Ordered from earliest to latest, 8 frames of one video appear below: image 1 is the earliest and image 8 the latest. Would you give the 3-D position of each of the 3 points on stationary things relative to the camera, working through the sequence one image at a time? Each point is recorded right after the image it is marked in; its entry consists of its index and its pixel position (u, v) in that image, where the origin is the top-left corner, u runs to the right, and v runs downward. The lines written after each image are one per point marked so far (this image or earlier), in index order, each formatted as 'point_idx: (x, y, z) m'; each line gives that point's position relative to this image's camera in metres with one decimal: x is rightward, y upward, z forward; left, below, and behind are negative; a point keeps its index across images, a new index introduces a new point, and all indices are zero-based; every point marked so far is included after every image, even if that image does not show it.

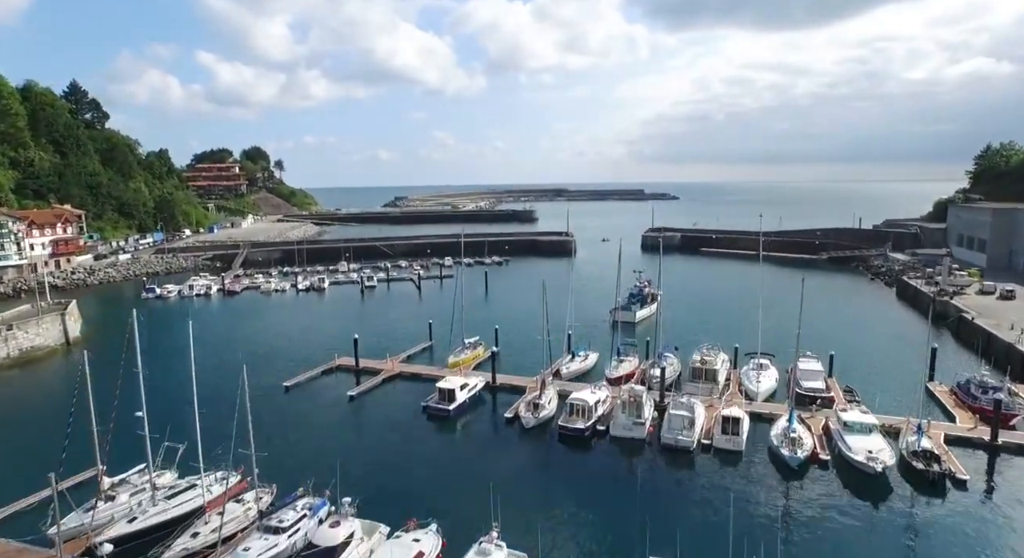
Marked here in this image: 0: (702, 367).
0: (+6.3, -2.9, +19.7) m
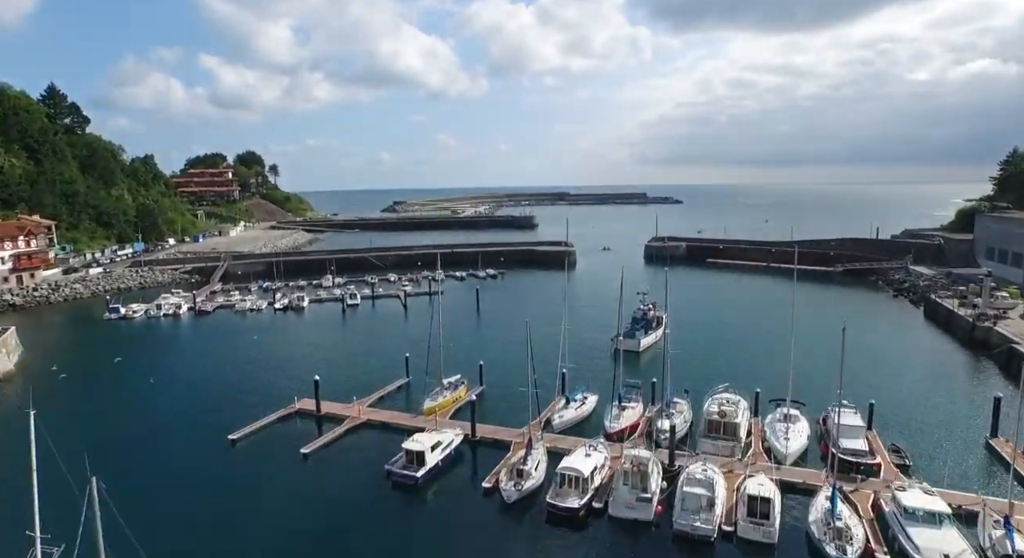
0: (+5.8, -3.9, +16.6) m
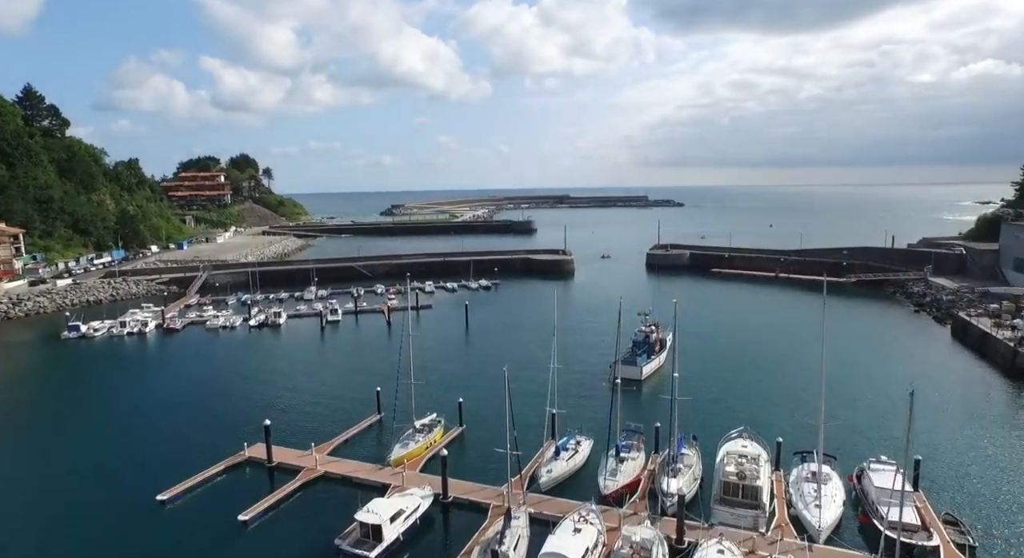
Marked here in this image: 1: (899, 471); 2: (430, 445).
0: (+5.2, -4.7, +13.9) m
1: (+9.2, -4.6, +14.2) m
2: (-2.4, -5.0, +17.9) m
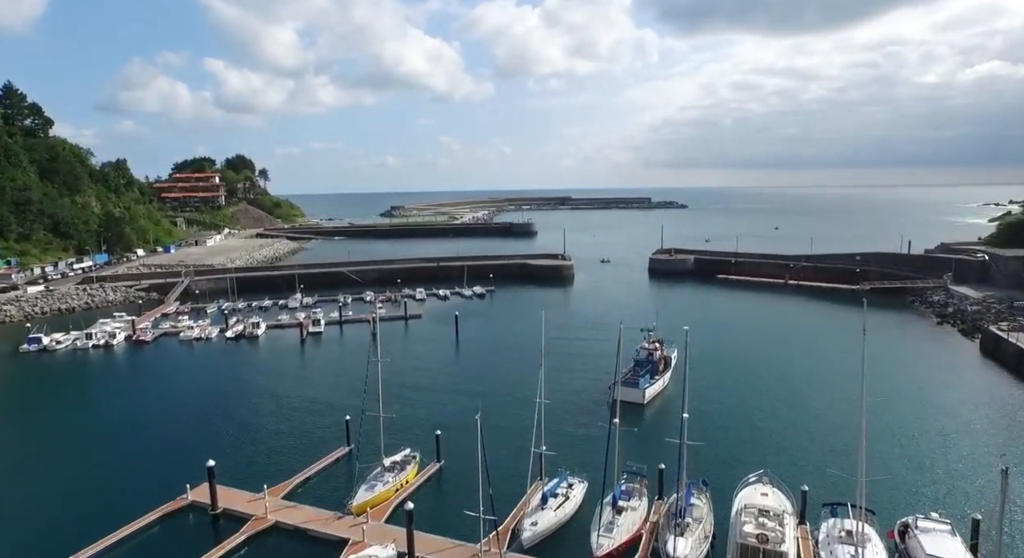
0: (+4.7, -5.2, +11.6) m
1: (+8.7, -5.0, +11.9) m
2: (-2.9, -5.4, +15.6) m
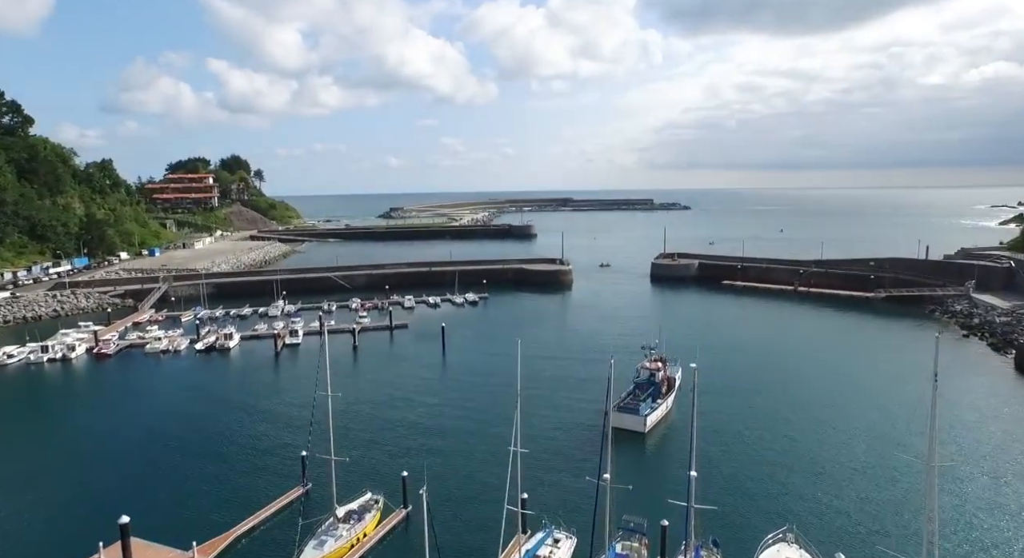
0: (+4.2, -5.6, +9.1) m
1: (+8.1, -5.4, +9.4) m
2: (-3.4, -5.8, +13.2) m
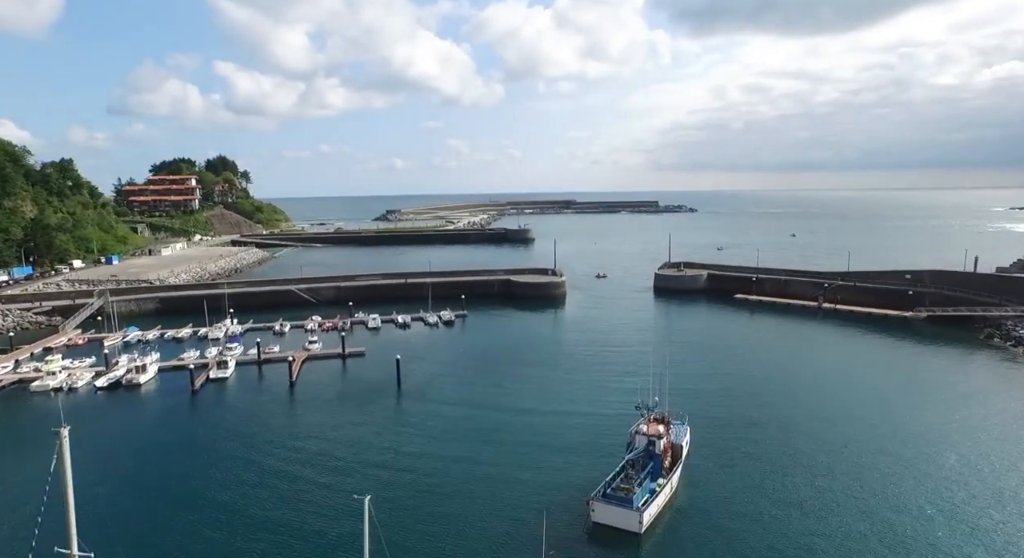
0: (+2.7, -6.5, +3.5) m
1: (+6.7, -6.3, +3.7) m
2: (-4.9, -6.7, +7.6) m
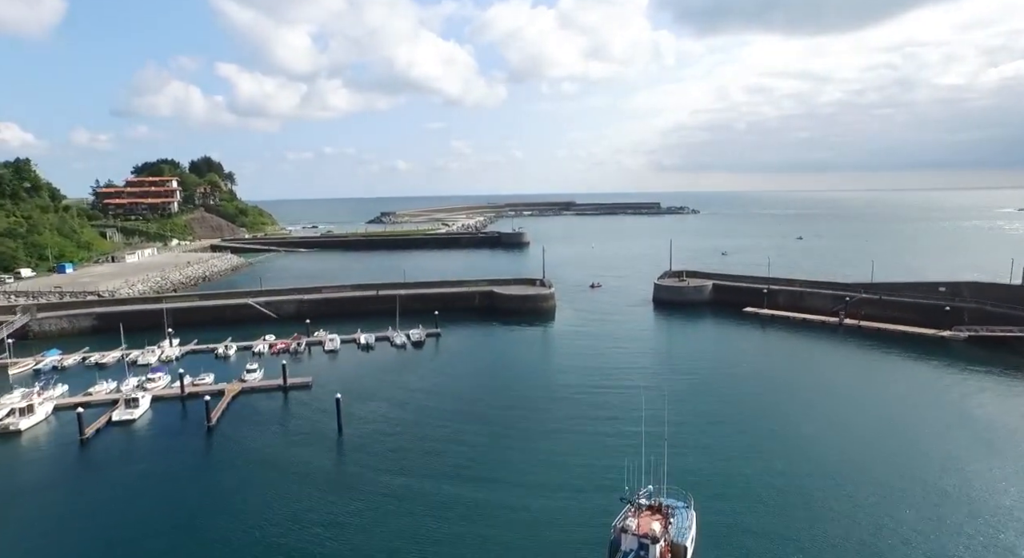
0: (+1.4, -7.2, -1.2) m
1: (+5.3, -7.1, -0.9) m
2: (-6.2, -7.4, +3.1) m
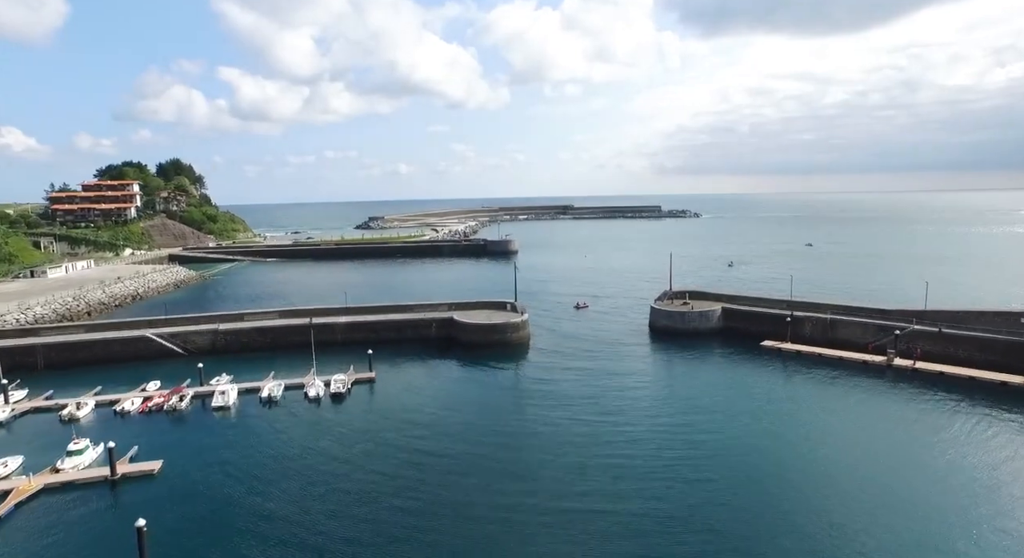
0: (-0.9, -8.4, -9.0) m
1: (+3.1, -8.2, -8.8) m
2: (-8.4, -8.7, -4.7) m
